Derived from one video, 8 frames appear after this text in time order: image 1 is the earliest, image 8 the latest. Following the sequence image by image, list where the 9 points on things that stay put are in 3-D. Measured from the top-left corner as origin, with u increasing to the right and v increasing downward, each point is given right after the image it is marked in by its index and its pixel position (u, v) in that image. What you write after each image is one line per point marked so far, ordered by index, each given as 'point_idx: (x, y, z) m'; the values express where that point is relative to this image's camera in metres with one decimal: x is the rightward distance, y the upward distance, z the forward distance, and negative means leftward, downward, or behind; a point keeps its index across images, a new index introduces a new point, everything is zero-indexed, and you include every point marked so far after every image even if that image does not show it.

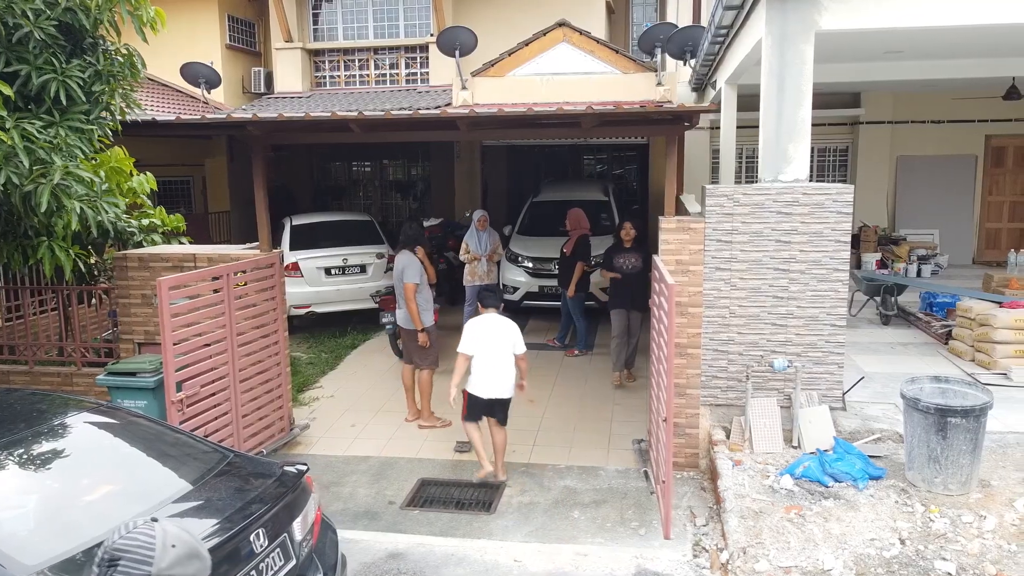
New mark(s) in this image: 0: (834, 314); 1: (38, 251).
0: (+2.1, -0.2, +5.2) m
1: (-2.8, +0.2, +4.8) m
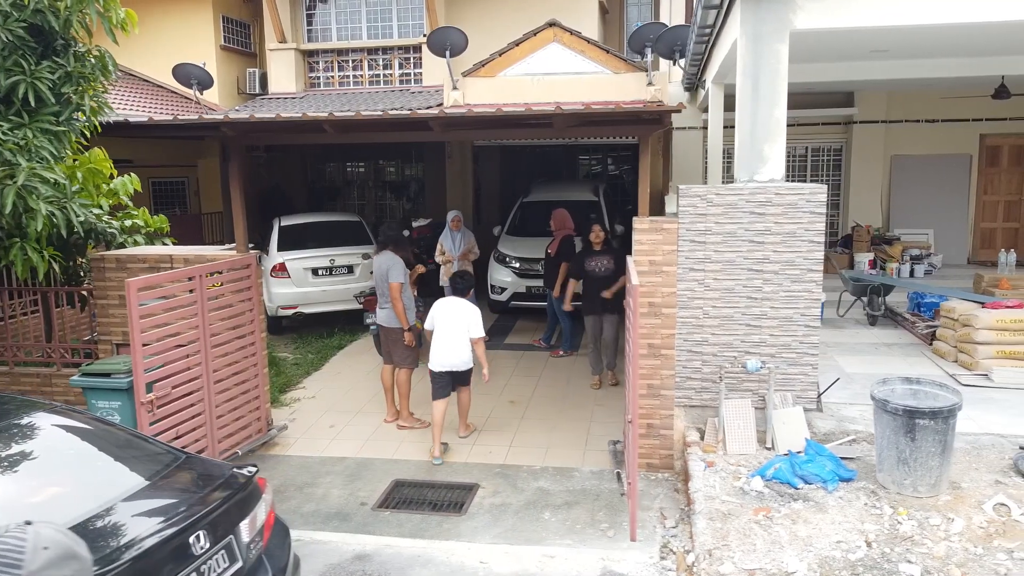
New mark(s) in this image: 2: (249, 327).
0: (+1.9, -0.2, +5.2) m
1: (-3.0, +0.2, +4.9) m
2: (-1.9, -0.3, +5.9) m
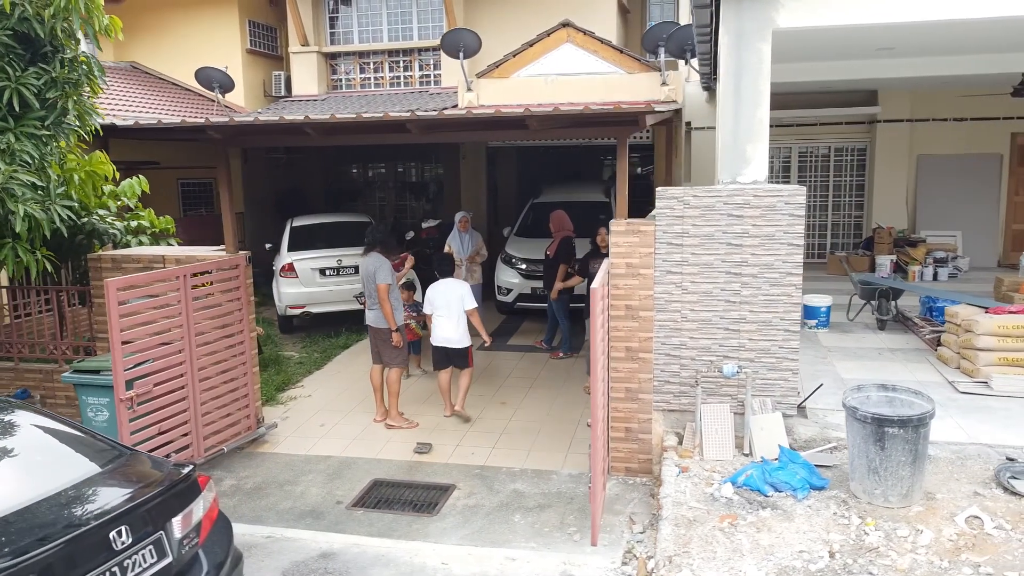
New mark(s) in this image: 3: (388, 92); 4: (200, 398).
0: (+1.7, -0.2, +5.1) m
1: (-3.1, +0.2, +5.0) m
2: (-2.1, -0.3, +6.0) m
3: (-2.1, +3.4, +13.9) m
4: (-2.2, -0.8, +5.6) m
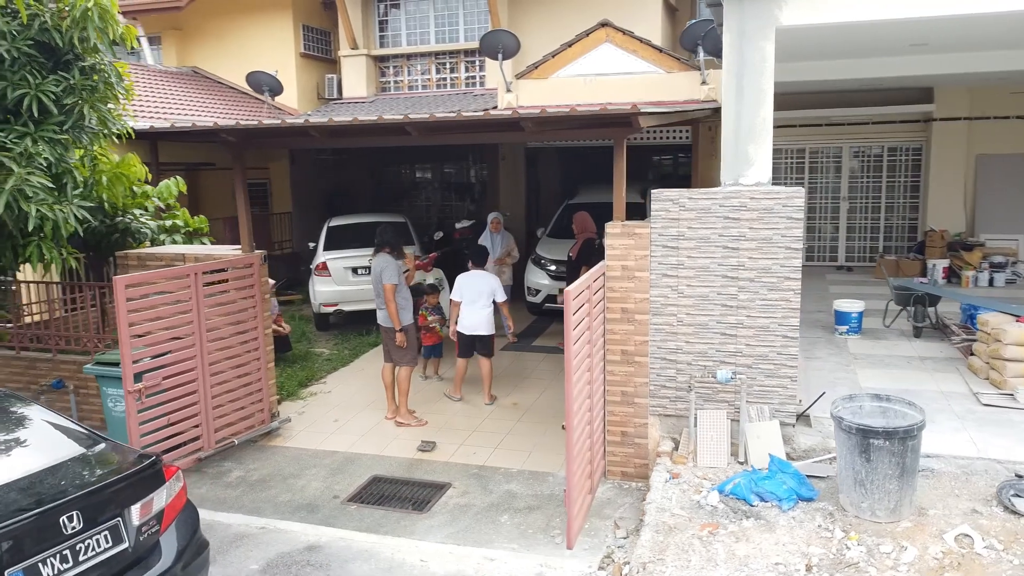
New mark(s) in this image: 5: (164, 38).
0: (+1.7, -0.2, +4.9) m
1: (-3.2, +0.2, +5.3) m
2: (-2.0, -0.3, +6.2) m
3: (-1.4, +3.4, +14.1) m
4: (-2.2, -0.7, +5.8) m
5: (-6.7, +4.8, +15.5) m
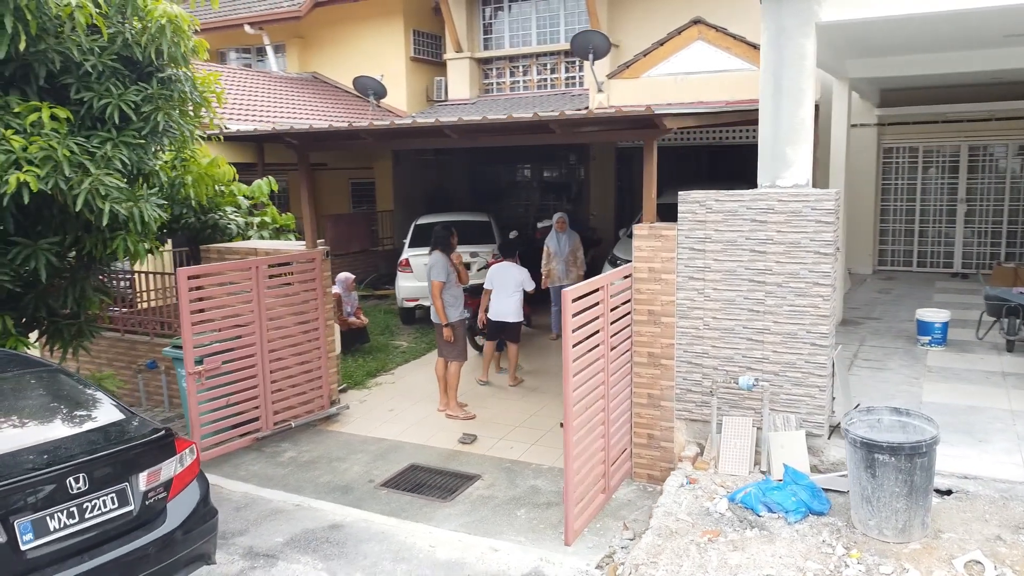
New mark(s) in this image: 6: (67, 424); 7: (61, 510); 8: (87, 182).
0: (+1.8, -0.3, +4.7) m
1: (-2.9, +0.3, +5.9) m
2: (-1.6, -0.2, +6.6) m
3: (+0.4, +3.4, +14.3) m
4: (-1.9, -0.7, +6.3) m
5: (-4.6, +5.0, +16.6) m
6: (-2.0, -0.6, +3.9) m
7: (-1.8, -0.9, +3.3) m
8: (-2.8, +0.7, +5.2) m
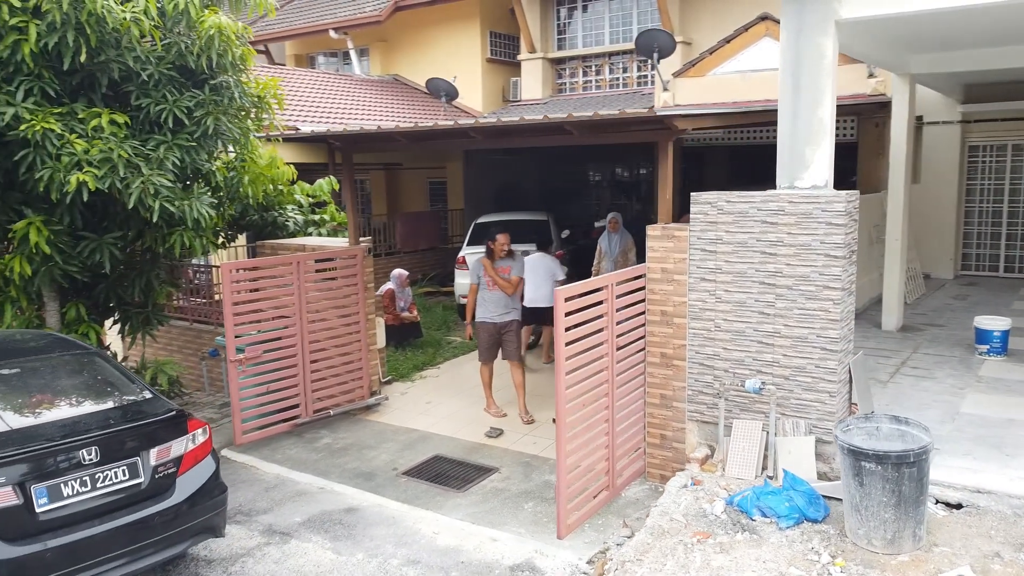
0: (+1.8, -0.3, +4.7) m
1: (-2.7, +0.4, +6.4) m
2: (-1.4, -0.2, +6.9) m
3: (+1.7, +3.4, +14.3) m
4: (-1.6, -0.6, +6.6) m
5: (-3.0, +5.1, +17.2) m
6: (-2.1, -0.6, +4.2) m
7: (-2.0, -0.9, +3.7) m
8: (-2.6, +0.8, +5.7) m
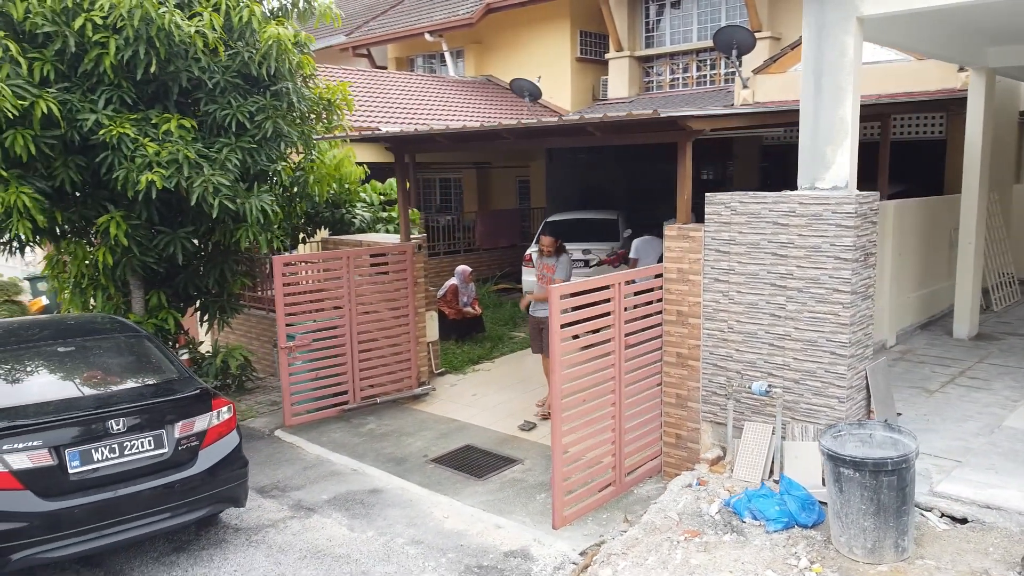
0: (+1.8, -0.3, +4.6) m
1: (-2.4, +0.5, +6.9) m
2: (-1.0, -0.1, +7.3) m
3: (+3.2, +3.4, +14.1) m
4: (-1.3, -0.6, +7.0) m
5: (-1.0, +5.2, +17.6) m
6: (-2.1, -0.5, +4.7) m
7: (-2.1, -0.8, +4.1) m
8: (-2.4, +0.8, +6.2) m
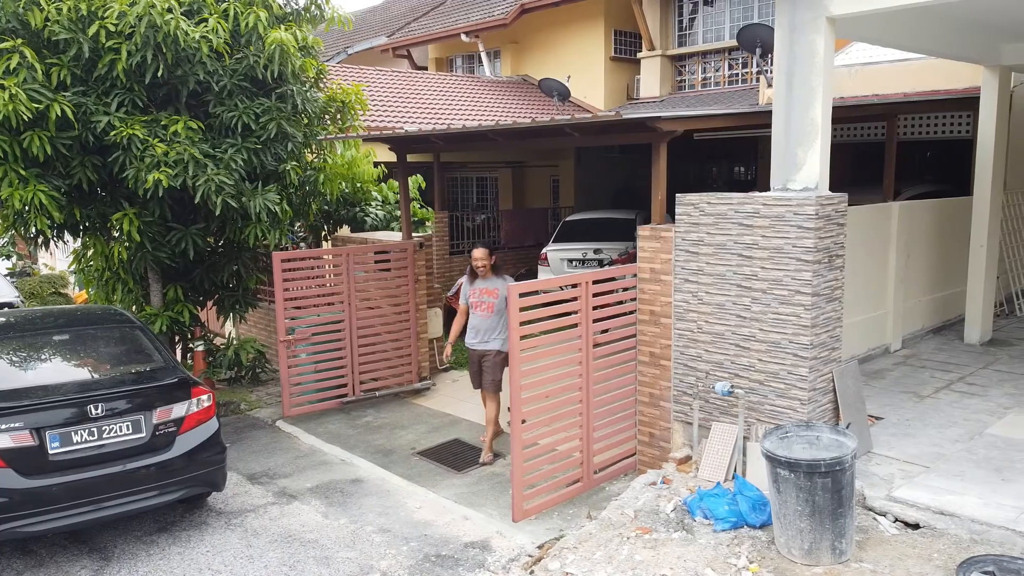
0: (+1.6, -0.3, +4.5) m
1: (-2.4, +0.5, +7.2) m
2: (-1.0, -0.1, +7.5) m
3: (+3.7, +3.4, +14.0) m
4: (-1.4, -0.6, +7.2) m
5: (-0.2, +5.2, +17.7) m
6: (-2.3, -0.5, +5.0) m
7: (-2.3, -0.8, +4.4) m
8: (-2.5, +0.9, +6.5) m
